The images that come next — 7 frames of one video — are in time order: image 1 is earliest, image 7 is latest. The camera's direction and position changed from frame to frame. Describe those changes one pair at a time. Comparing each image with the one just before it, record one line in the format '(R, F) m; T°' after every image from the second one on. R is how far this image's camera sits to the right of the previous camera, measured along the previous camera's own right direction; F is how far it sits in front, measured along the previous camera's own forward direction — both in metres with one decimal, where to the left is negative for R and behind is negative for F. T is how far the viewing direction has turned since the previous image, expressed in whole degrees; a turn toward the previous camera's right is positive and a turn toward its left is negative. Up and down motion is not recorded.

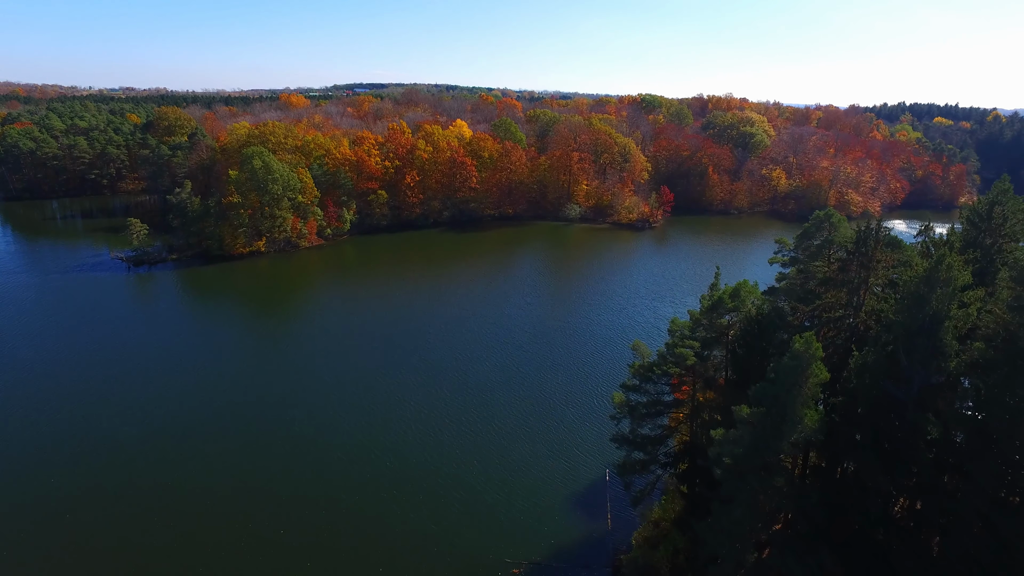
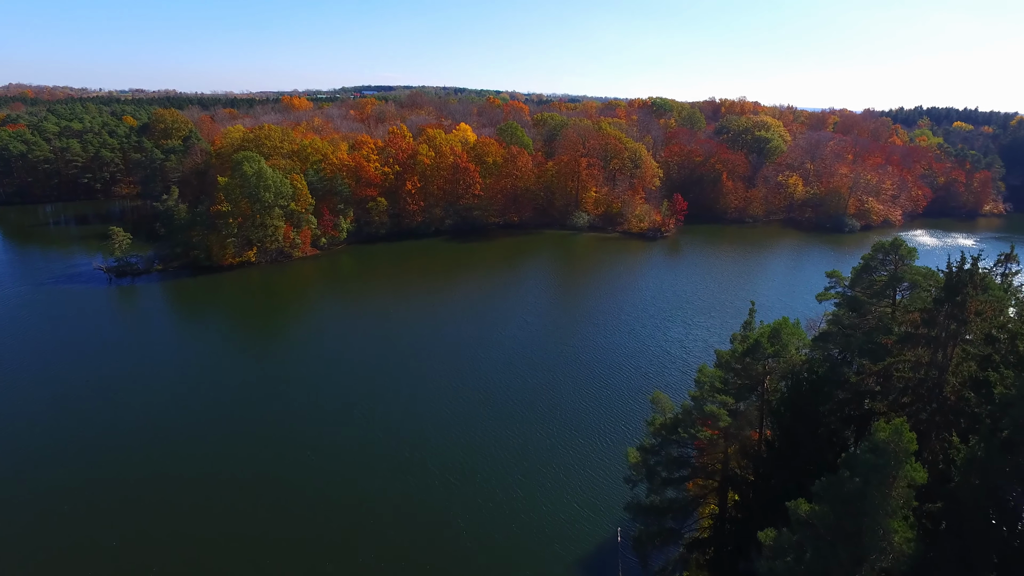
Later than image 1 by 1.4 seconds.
(+0.2, +2.7) m; -1°
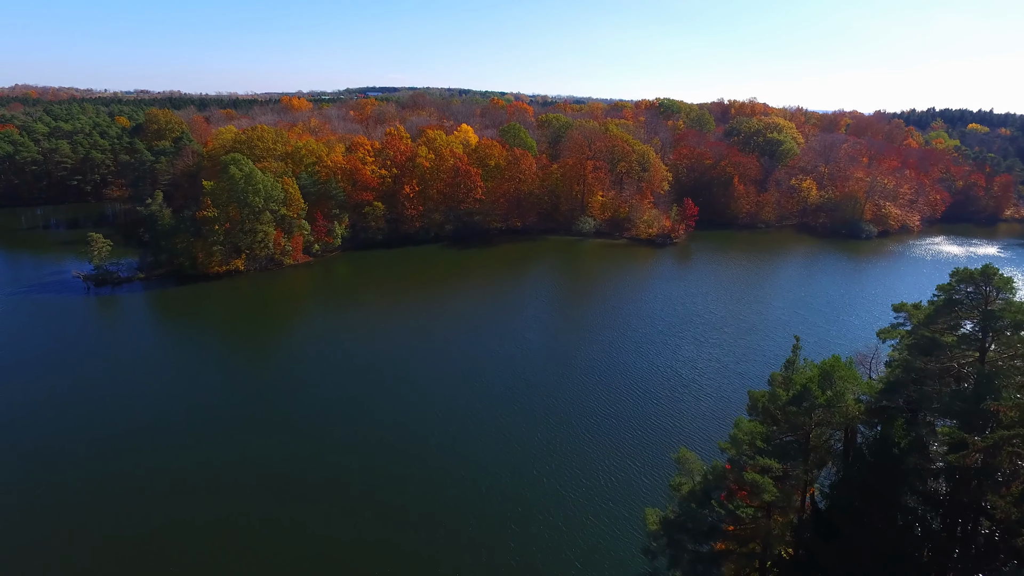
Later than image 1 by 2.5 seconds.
(+0.1, +2.5) m; 0°
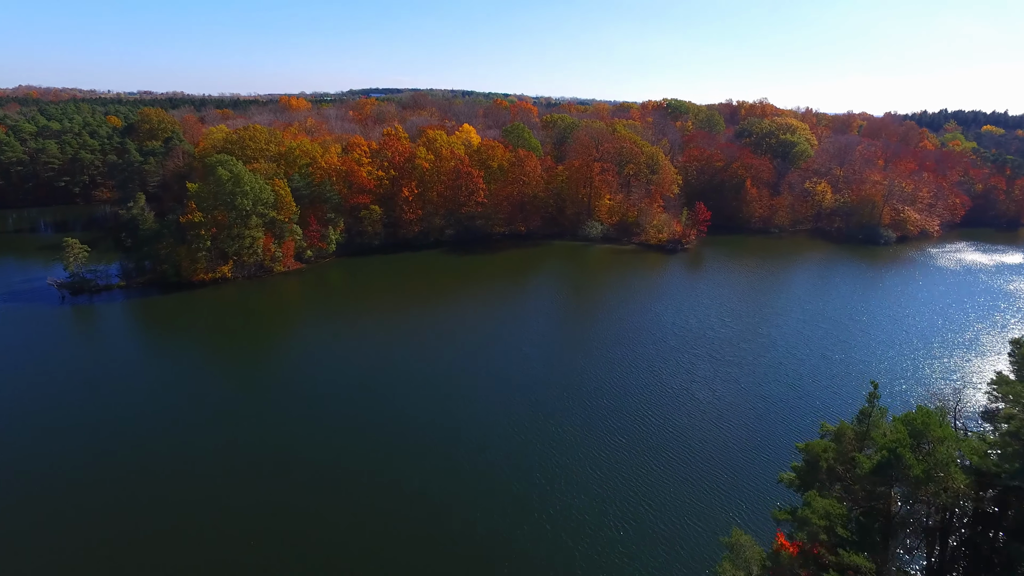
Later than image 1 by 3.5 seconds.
(0.0, +2.6) m; 0°
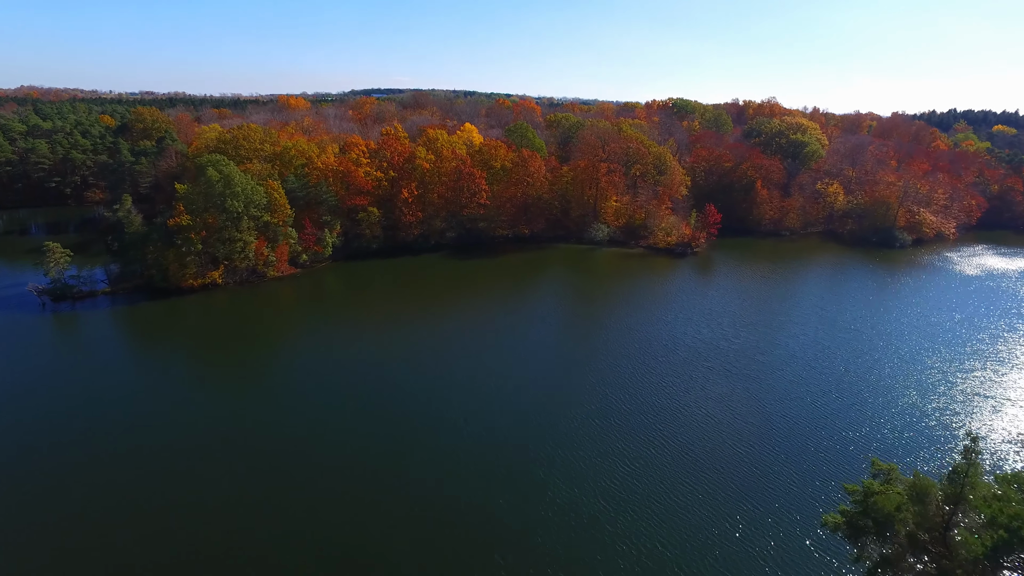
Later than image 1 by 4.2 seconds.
(-0.1, +1.9) m; 0°
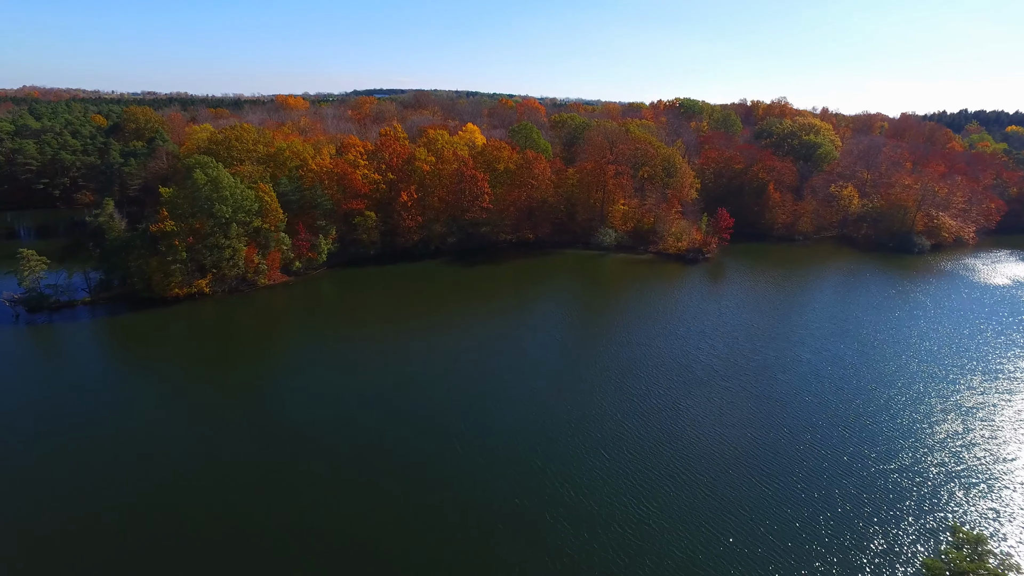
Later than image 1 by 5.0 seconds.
(-0.1, +2.2) m; 0°
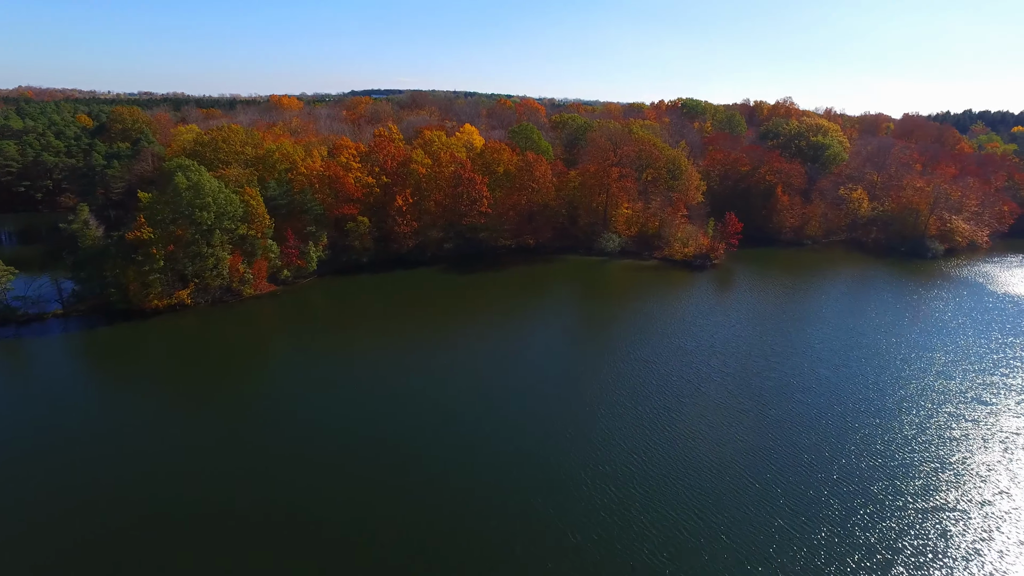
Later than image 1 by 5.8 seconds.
(-0.1, +2.1) m; 0°
